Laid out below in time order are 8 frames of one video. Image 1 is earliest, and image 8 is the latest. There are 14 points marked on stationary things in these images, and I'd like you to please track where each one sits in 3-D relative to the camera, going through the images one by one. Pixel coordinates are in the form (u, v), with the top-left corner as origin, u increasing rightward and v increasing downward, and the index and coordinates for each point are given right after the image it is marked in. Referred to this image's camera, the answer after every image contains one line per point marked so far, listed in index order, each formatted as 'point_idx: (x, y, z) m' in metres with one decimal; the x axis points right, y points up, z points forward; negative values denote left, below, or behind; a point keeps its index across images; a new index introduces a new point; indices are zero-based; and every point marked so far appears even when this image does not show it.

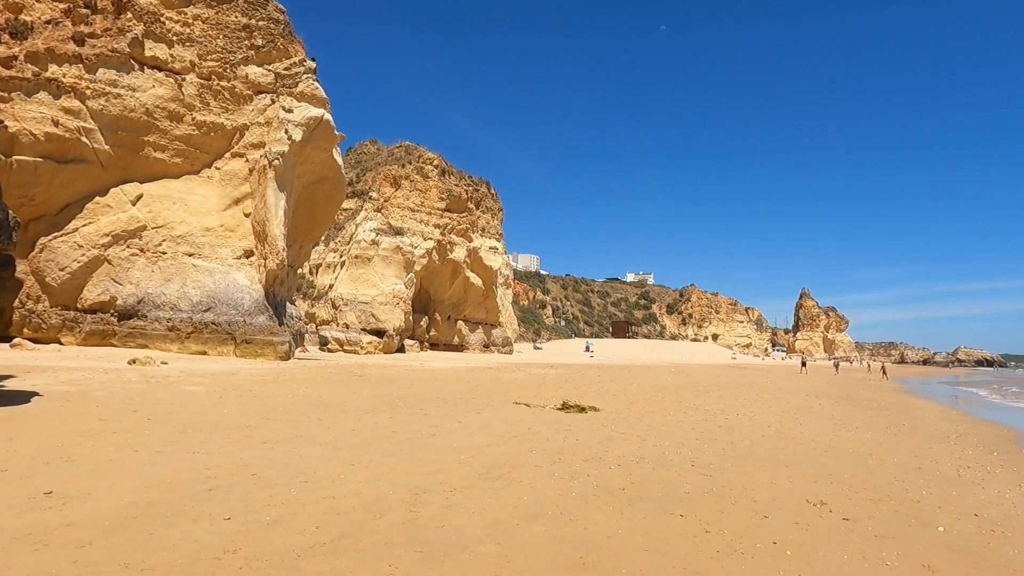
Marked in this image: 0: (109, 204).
0: (-7.4, +1.5, +12.2) m
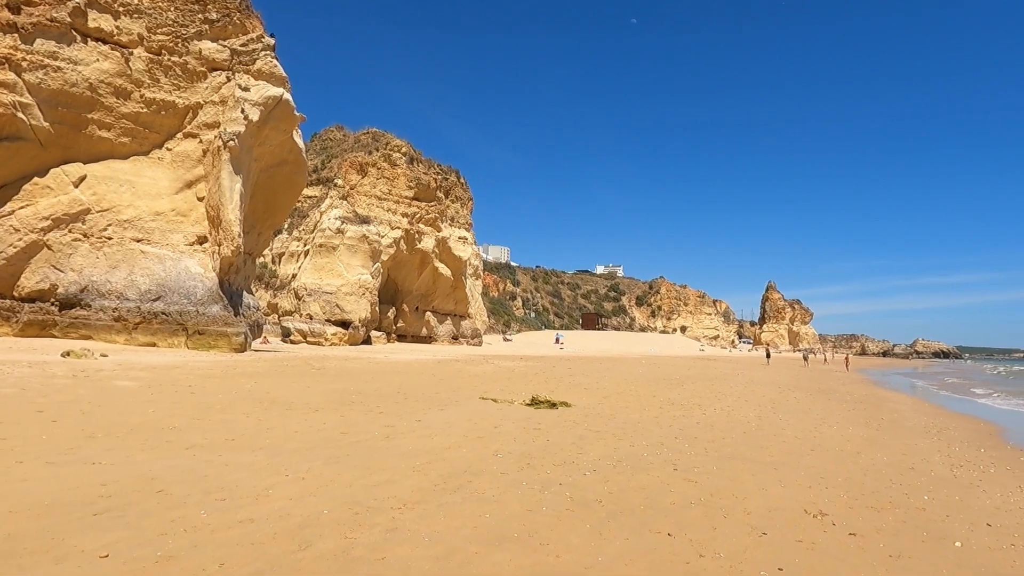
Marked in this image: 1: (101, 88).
0: (-8.0, +1.8, +11.4) m
1: (-7.3, +3.6, +11.8) m
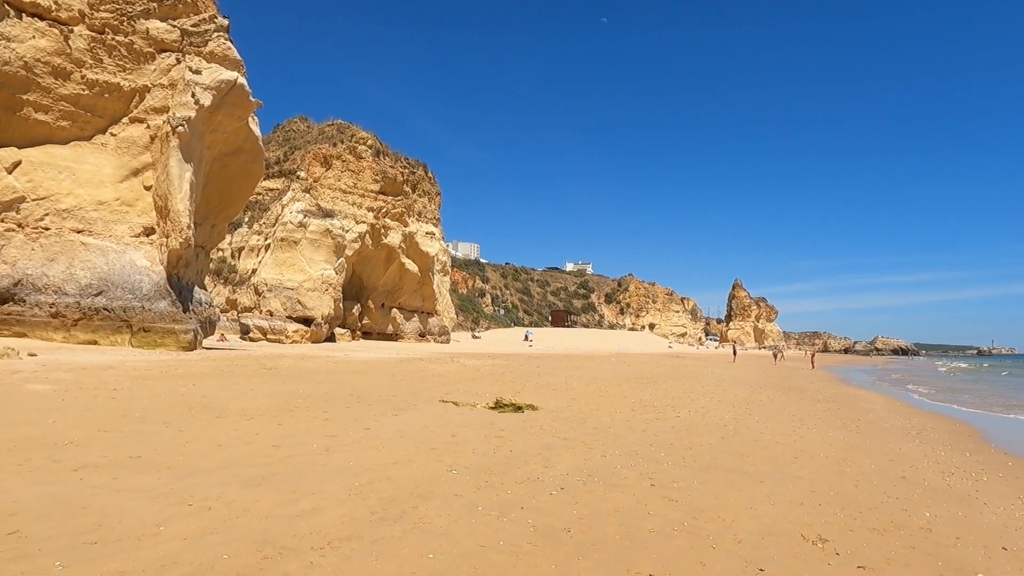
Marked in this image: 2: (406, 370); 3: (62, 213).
0: (-8.5, +1.9, +10.6) m
1: (-7.9, +3.7, +11.0) m
2: (-1.5, -1.2, +9.4) m
3: (-7.4, +1.2, +10.9) m
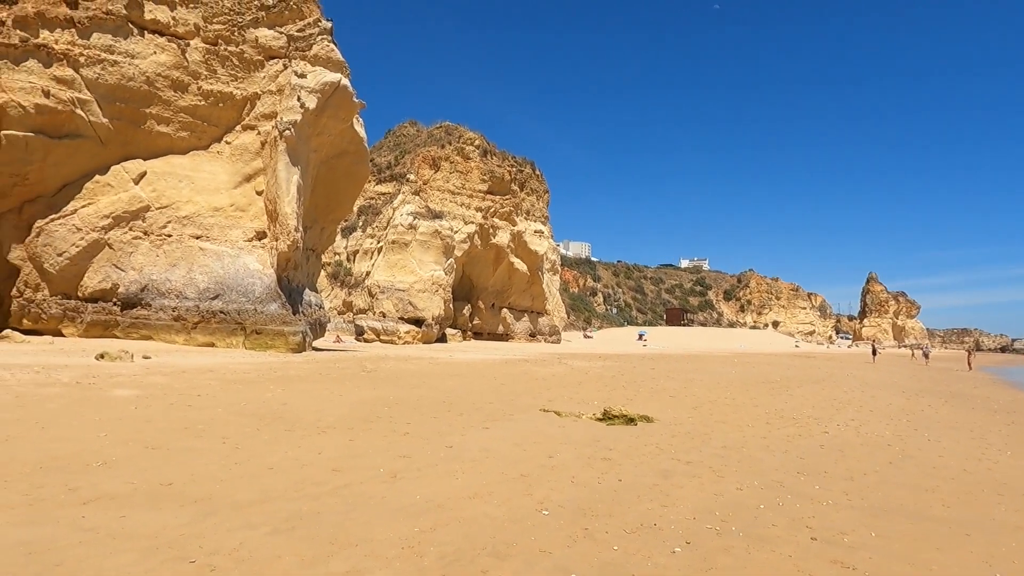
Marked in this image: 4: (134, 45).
0: (-6.8, +1.8, +11.2) m
1: (-6.1, +3.6, +11.5) m
2: (0.0, -1.1, +8.9) m
3: (-5.6, +1.2, +11.3) m
4: (-6.4, +4.1, +11.3) m
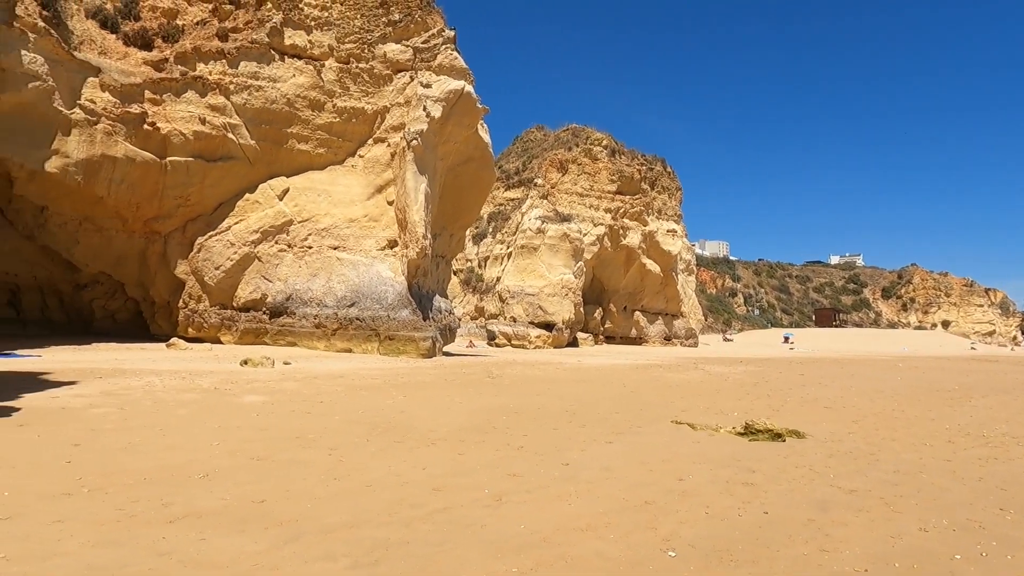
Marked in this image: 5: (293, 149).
0: (-4.6, +1.6, +12.0) m
1: (-3.9, +3.4, +12.2) m
2: (+1.6, -1.2, +8.4) m
3: (-3.4, +1.0, +11.9) m
4: (-4.3, +4.0, +12.0) m
5: (-4.1, +2.6, +12.3) m
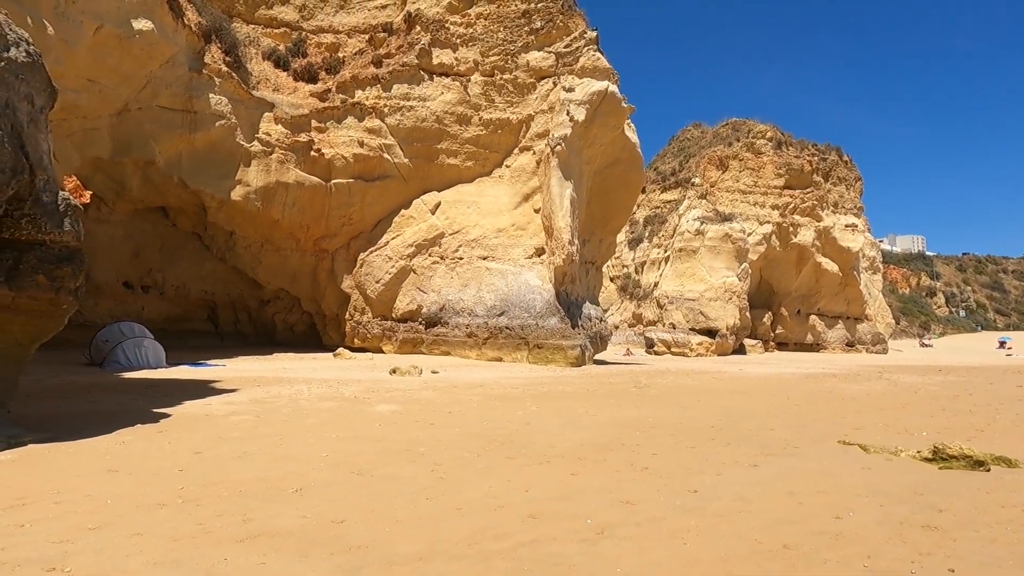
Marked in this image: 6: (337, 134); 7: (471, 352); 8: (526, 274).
0: (-1.9, +1.4, +12.5) m
1: (-1.3, +3.2, +12.6) m
2: (+3.3, -1.2, +7.5) m
3: (-0.8, +0.8, +12.1) m
4: (-1.6, +3.8, +12.5) m
5: (-1.3, +2.4, +12.7) m
6: (-3.2, +2.8, +12.3) m
7: (-0.7, -1.1, +11.3) m
8: (+0.2, +0.2, +11.8) m
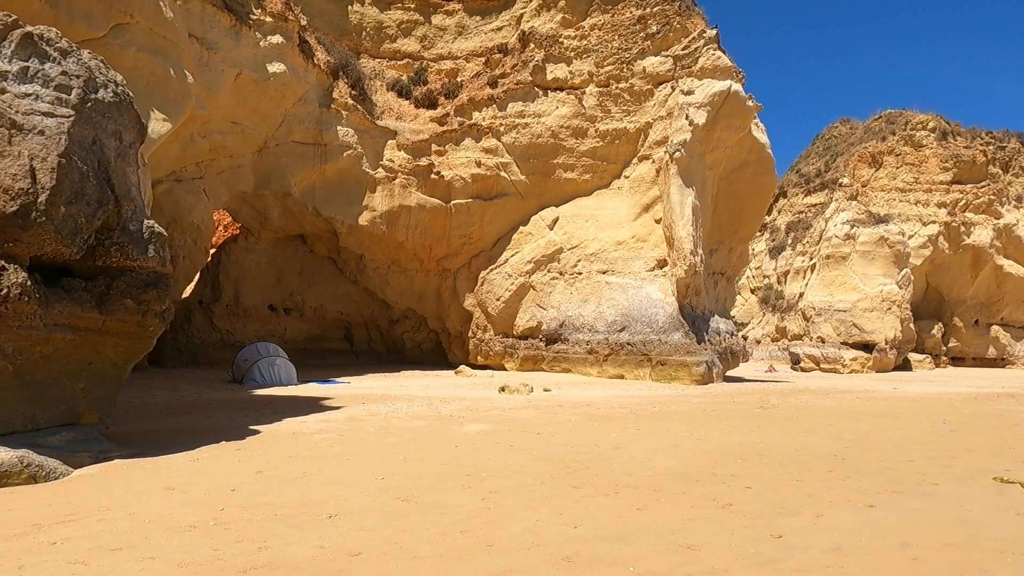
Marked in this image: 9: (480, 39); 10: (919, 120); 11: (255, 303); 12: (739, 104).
0: (+0.3, +1.1, +12.5) m
1: (+0.9, +2.9, +12.5) m
2: (+4.5, -1.2, +6.4) m
3: (+1.4, +0.5, +11.9) m
4: (+0.5, +3.4, +12.5) m
5: (+0.9, +2.1, +12.6) m
6: (-1.1, +2.5, +12.6) m
7: (+1.3, -1.3, +10.9) m
8: (+2.3, 0.0, +11.3) m
9: (-0.7, +5.3, +14.0) m
10: (+12.1, +5.1, +19.9) m
11: (-5.1, -0.3, +13.0) m
12: (+3.9, +3.2, +11.5) m
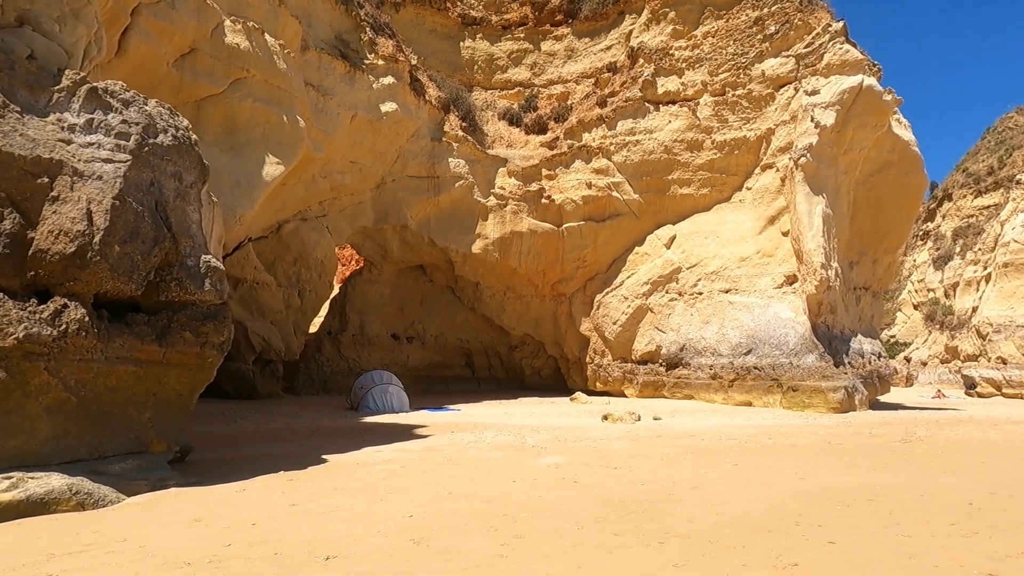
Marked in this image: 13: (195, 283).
0: (+2.4, +0.7, +12.0) m
1: (+2.9, +2.5, +11.9) m
2: (+5.2, -1.3, +5.1) m
3: (+3.3, +0.2, +11.2) m
4: (+2.5, +3.0, +12.1) m
5: (+3.0, +1.7, +12.0) m
6: (+1.0, +2.0, +12.4) m
7: (+3.1, -1.7, +10.2) m
8: (+4.1, -0.3, +10.4) m
9: (+1.6, +4.8, +13.8) m
10: (+15.4, +4.8, +17.0) m
11: (-2.7, -0.9, +13.6) m
12: (+5.7, +3.0, +10.4) m
13: (-1.9, 0.0, +4.1) m
